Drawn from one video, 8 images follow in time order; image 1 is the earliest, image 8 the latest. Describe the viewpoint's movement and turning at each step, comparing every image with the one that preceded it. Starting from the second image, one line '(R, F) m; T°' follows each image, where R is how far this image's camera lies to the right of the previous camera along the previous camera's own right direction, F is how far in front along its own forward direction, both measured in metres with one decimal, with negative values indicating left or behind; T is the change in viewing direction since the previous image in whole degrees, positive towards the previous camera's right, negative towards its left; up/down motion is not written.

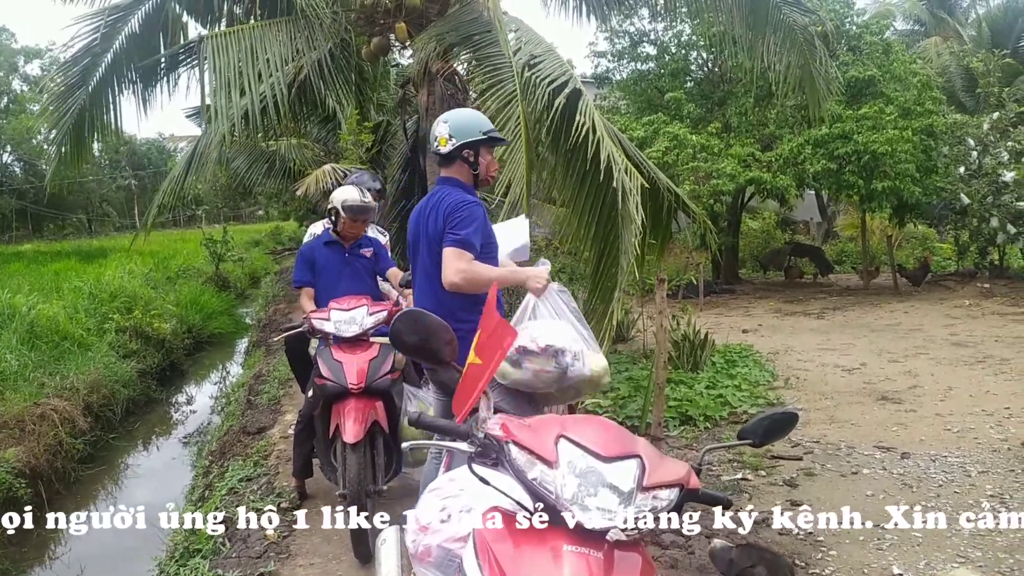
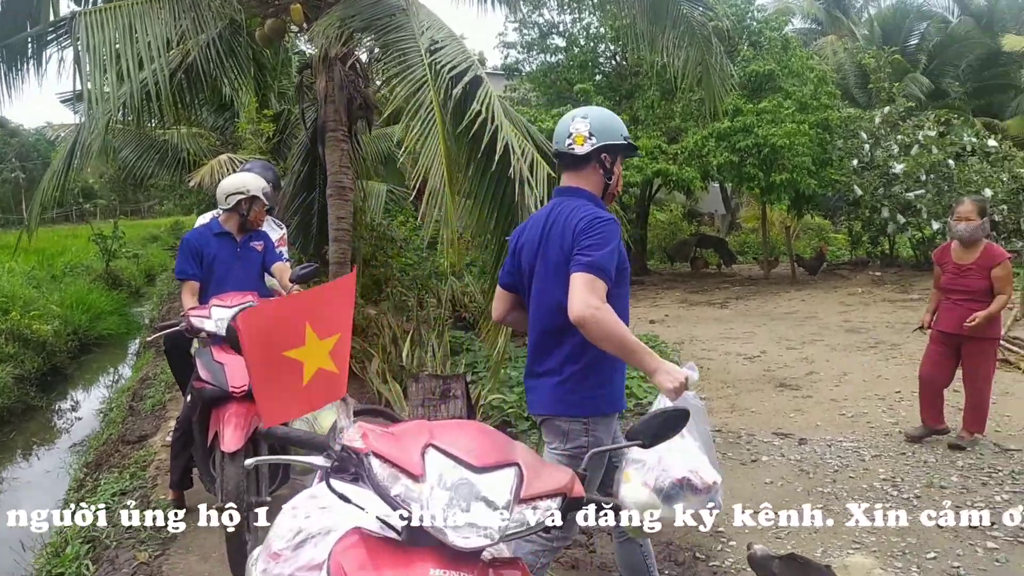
(+0.1, +0.2) m; +6°
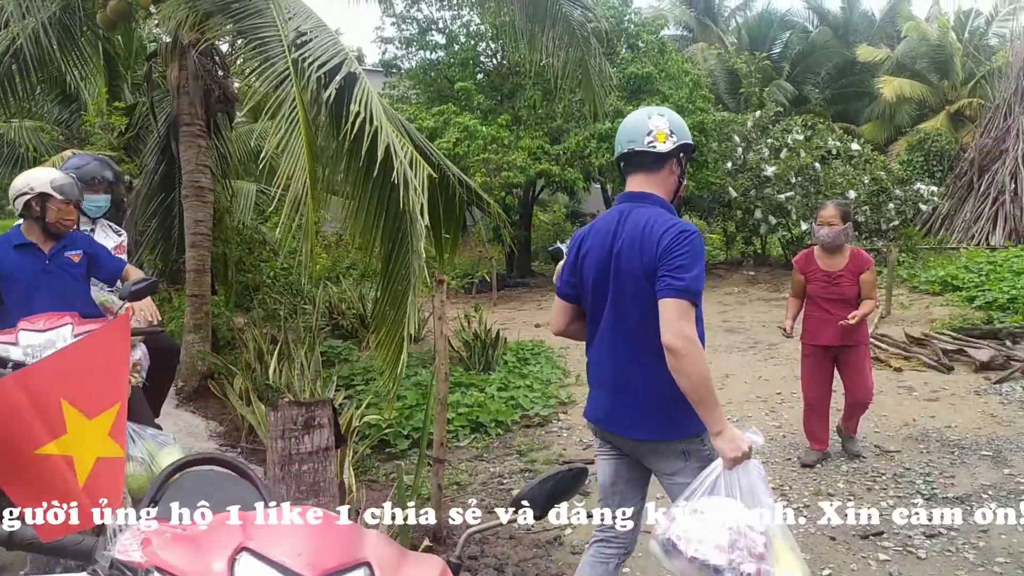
(+0.1, +0.3) m; +8°
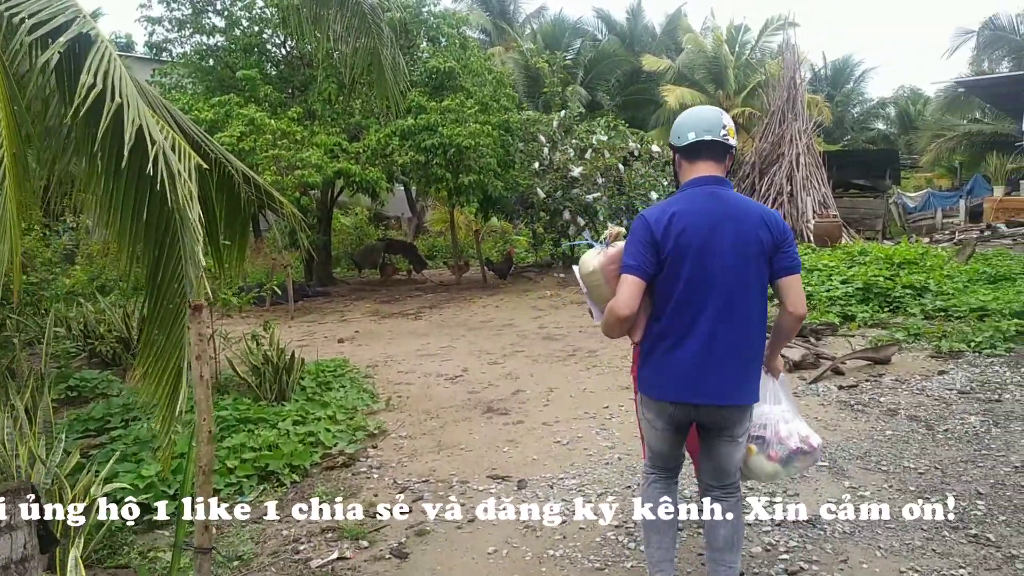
(0.0, +0.7) m; +14°
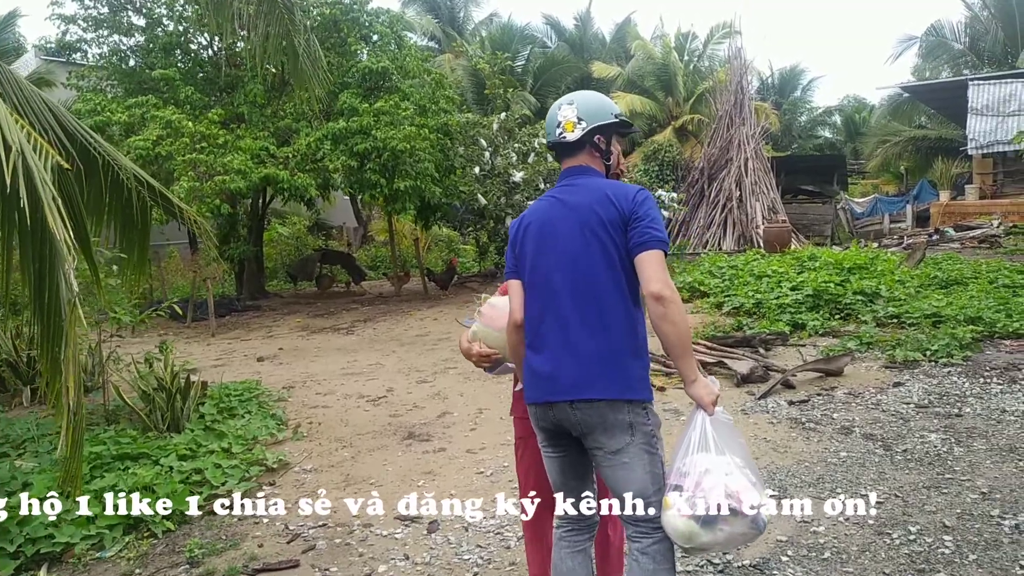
(+0.2, +0.5) m; +3°
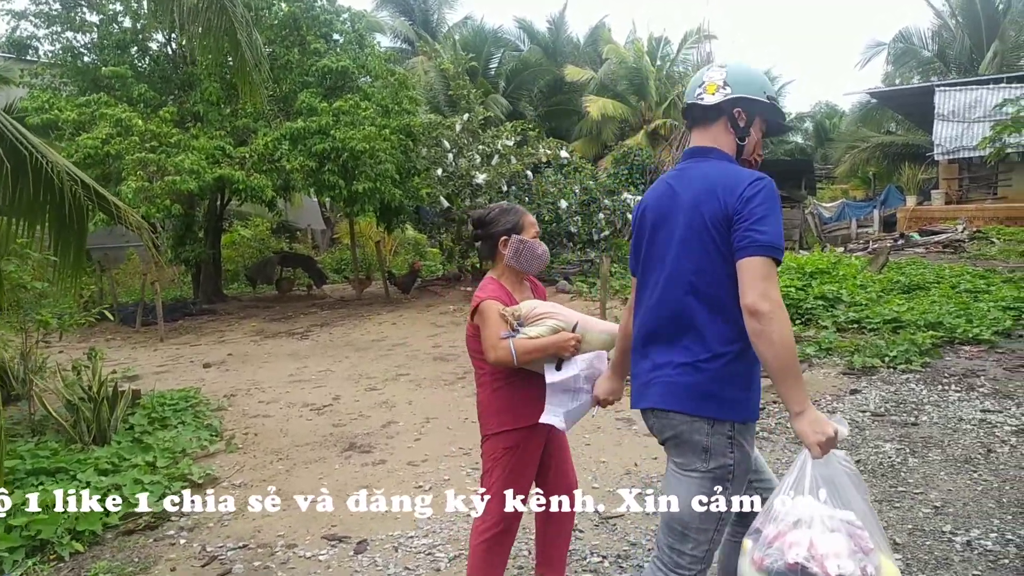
(+0.2, +0.2) m; +2°
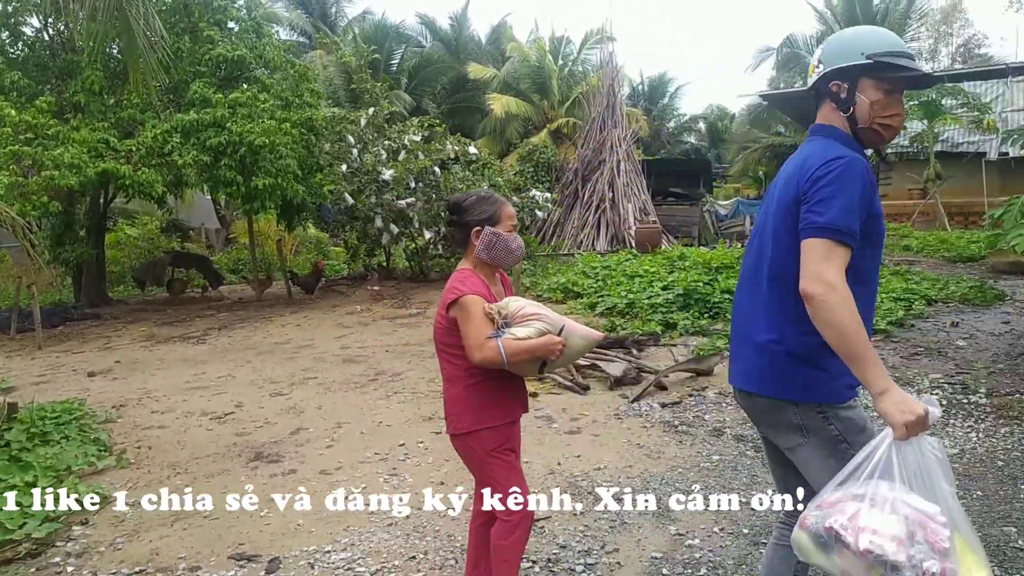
(-0.1, +0.1) m; +7°
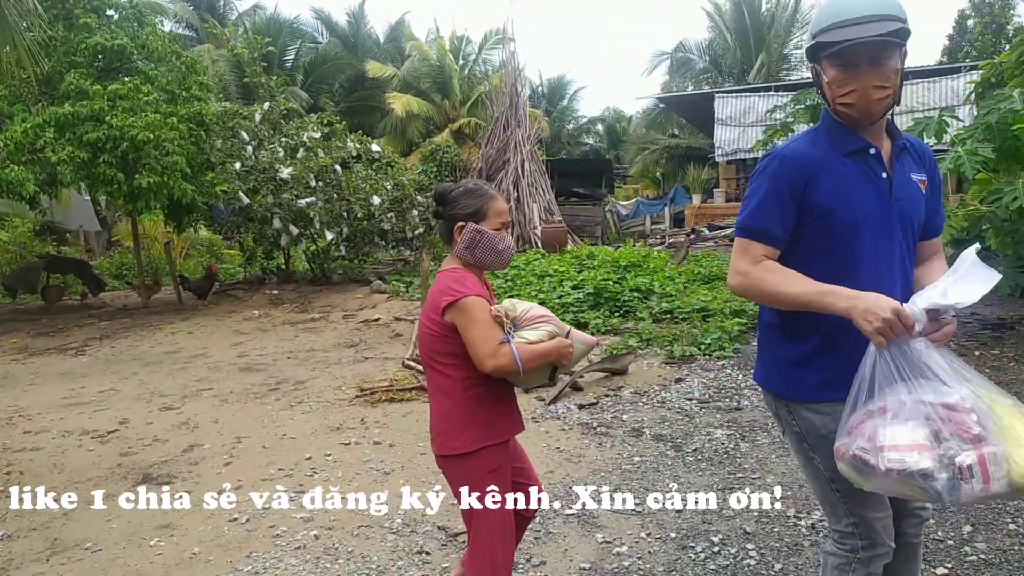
(-0.1, +0.2) m; +7°
